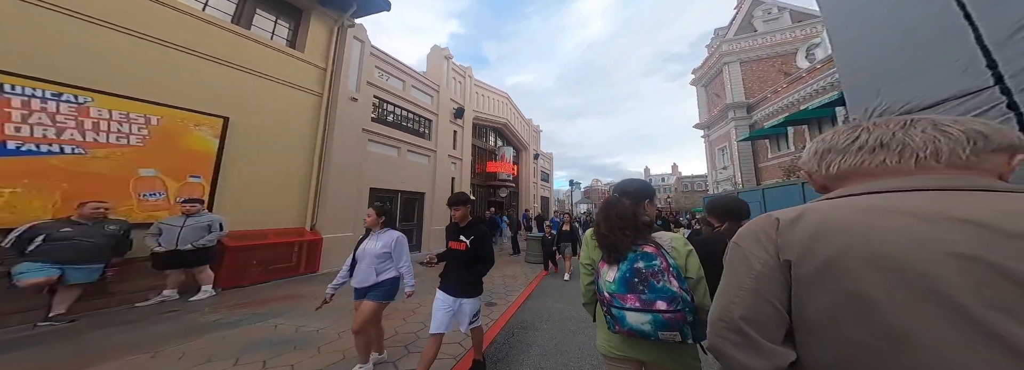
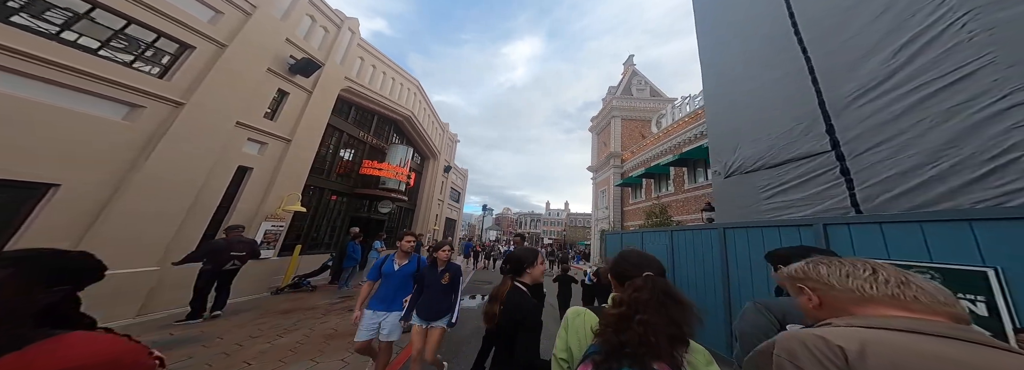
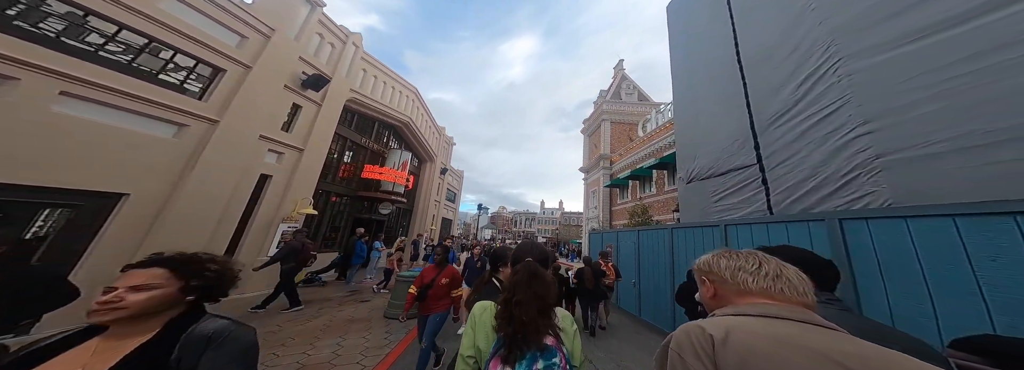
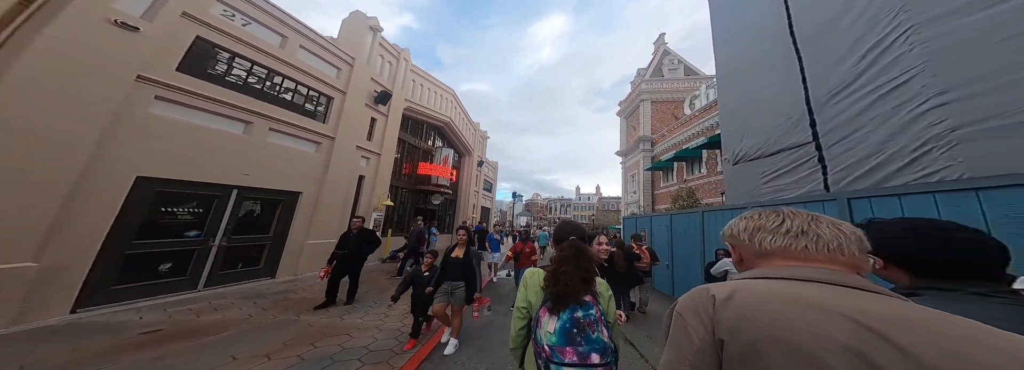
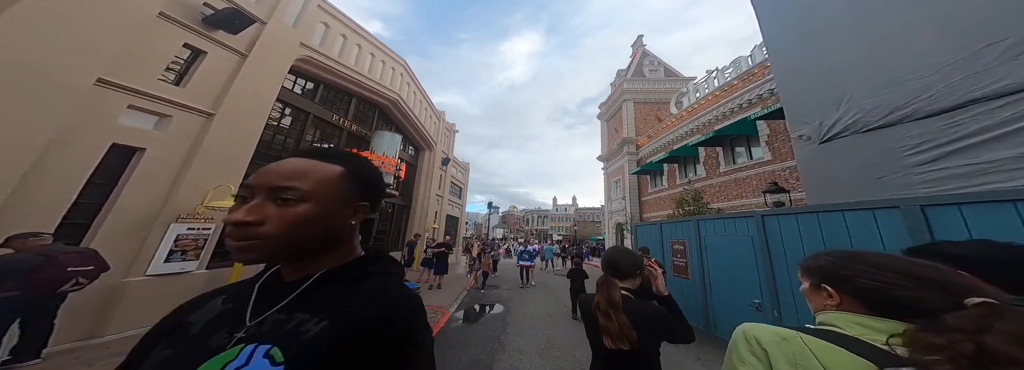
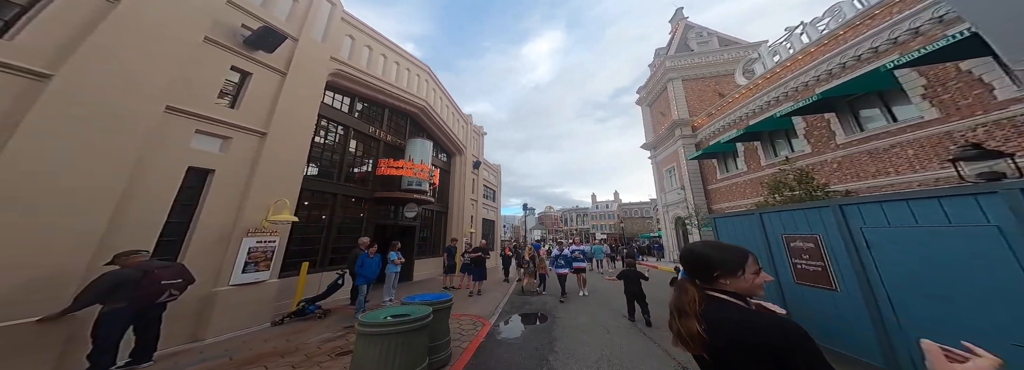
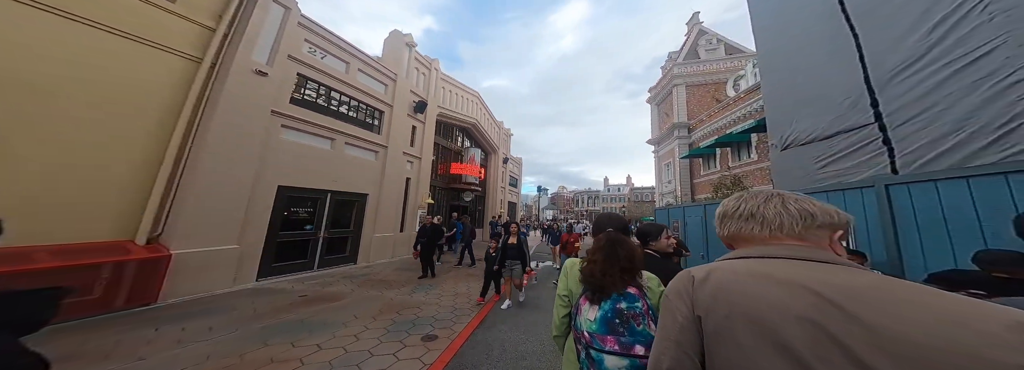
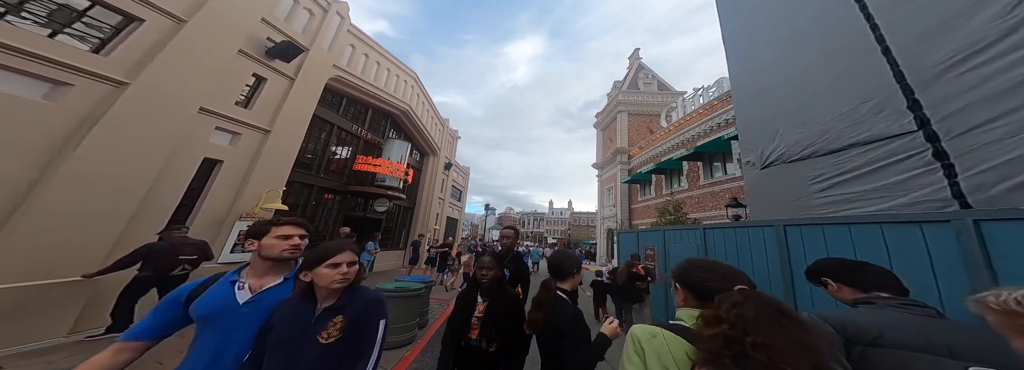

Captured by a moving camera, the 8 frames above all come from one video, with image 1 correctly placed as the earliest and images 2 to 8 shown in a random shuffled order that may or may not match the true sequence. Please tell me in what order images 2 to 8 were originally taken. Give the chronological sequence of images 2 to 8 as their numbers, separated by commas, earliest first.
7, 4, 3, 2, 8, 5, 6
